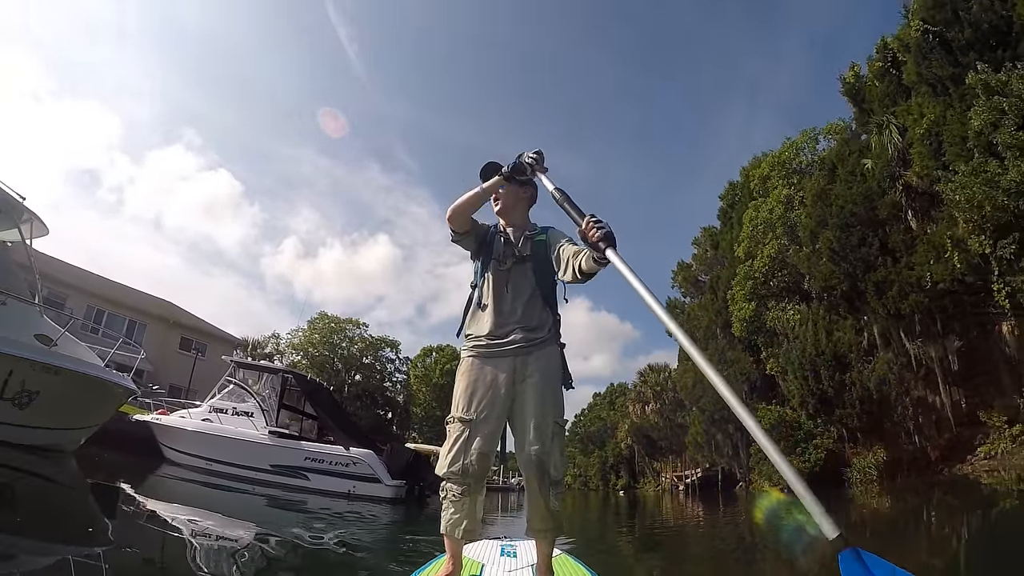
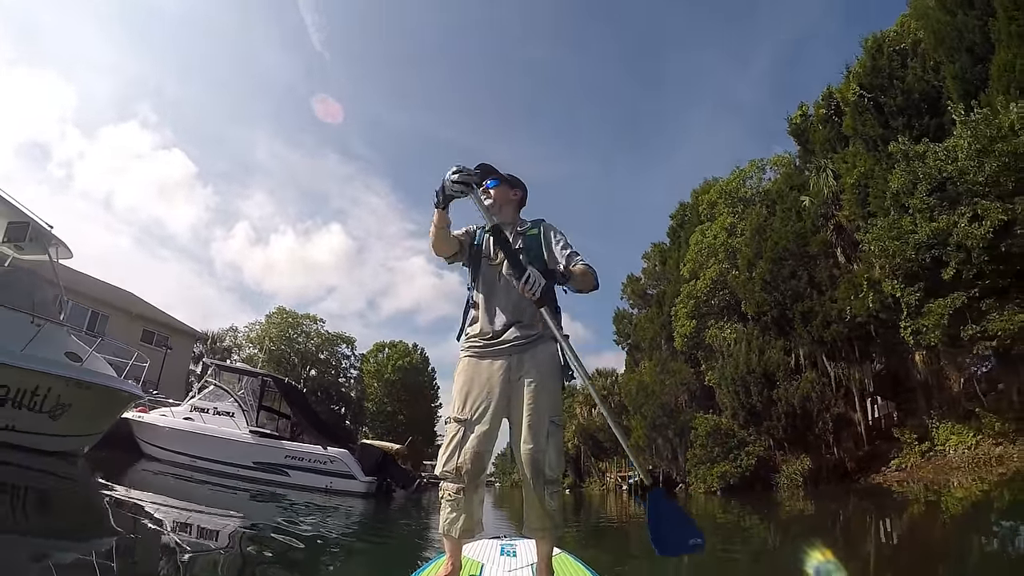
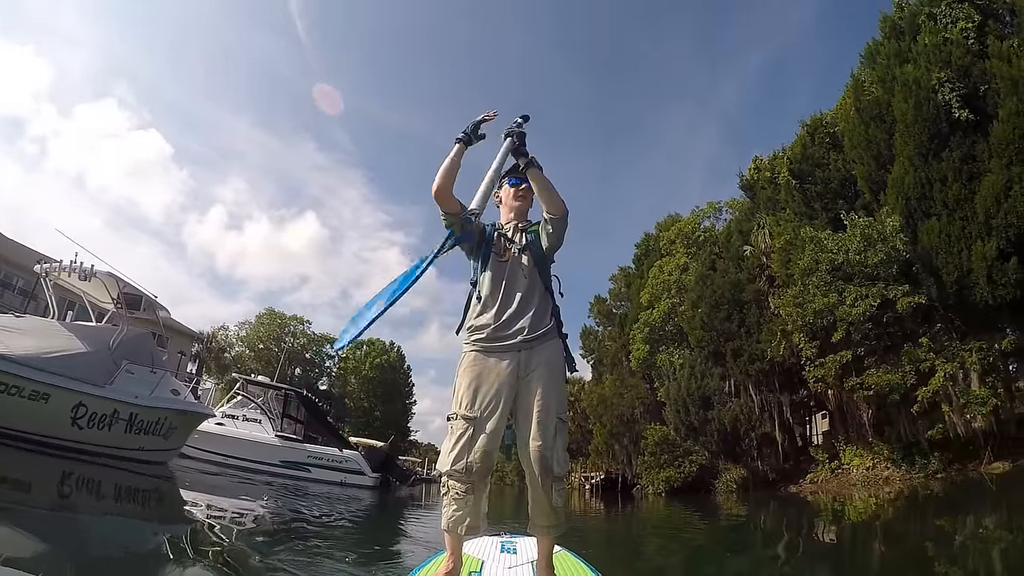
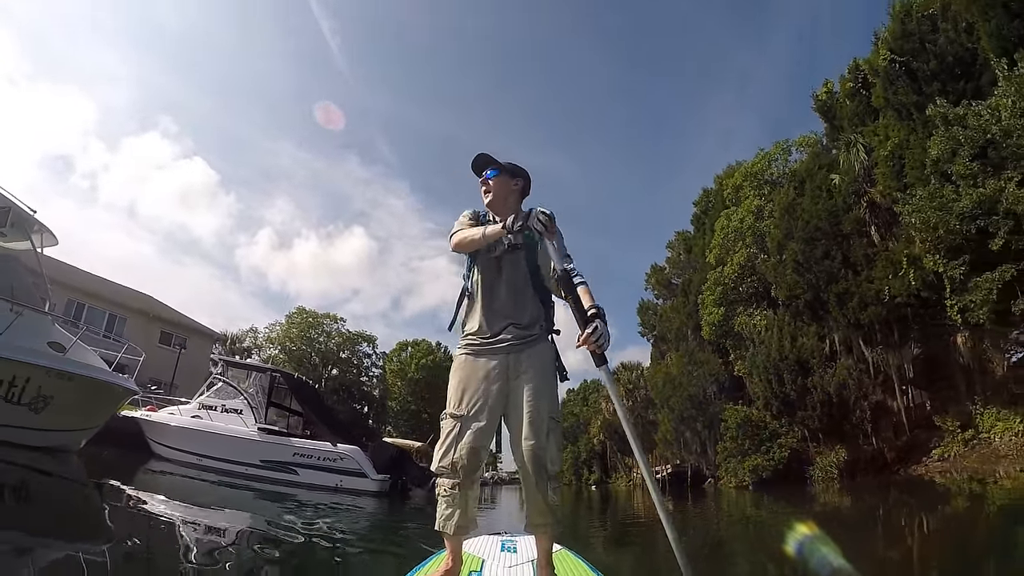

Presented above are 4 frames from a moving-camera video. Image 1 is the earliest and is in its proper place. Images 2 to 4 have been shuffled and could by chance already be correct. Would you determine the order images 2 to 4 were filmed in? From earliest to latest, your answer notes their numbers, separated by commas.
4, 2, 3
